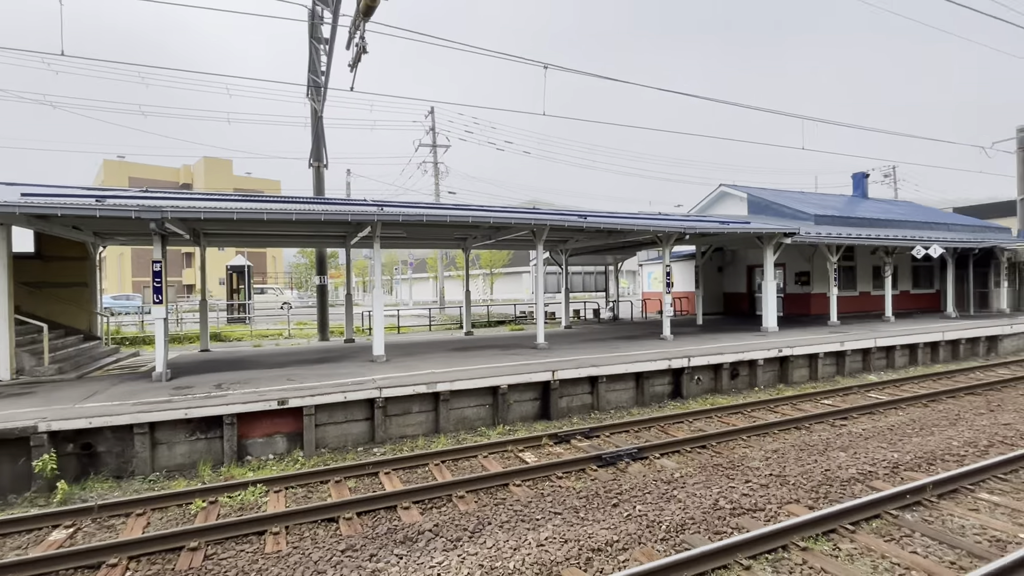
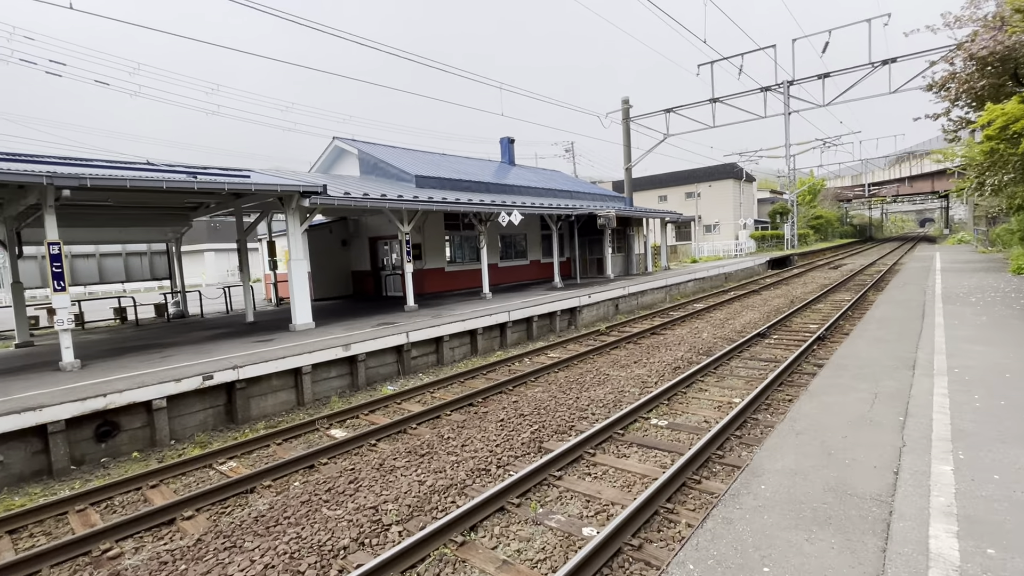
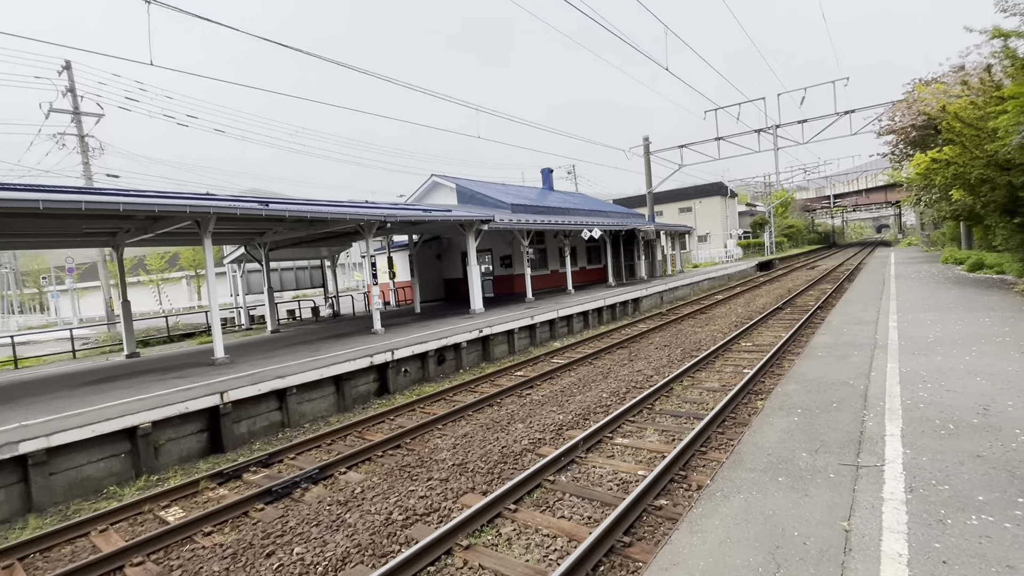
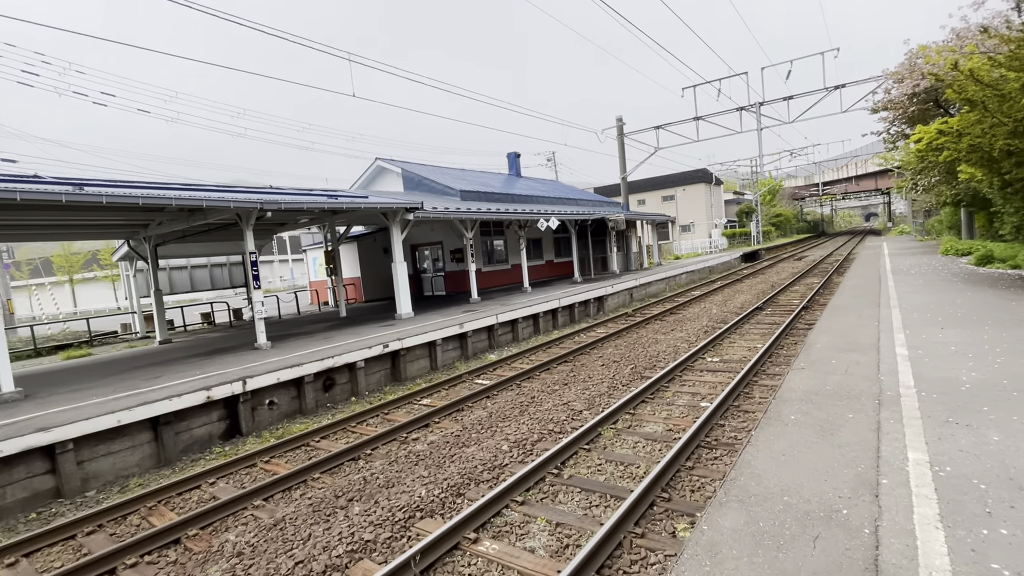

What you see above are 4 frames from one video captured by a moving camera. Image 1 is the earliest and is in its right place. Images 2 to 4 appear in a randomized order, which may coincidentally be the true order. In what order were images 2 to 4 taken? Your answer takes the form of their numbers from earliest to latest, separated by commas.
3, 4, 2
